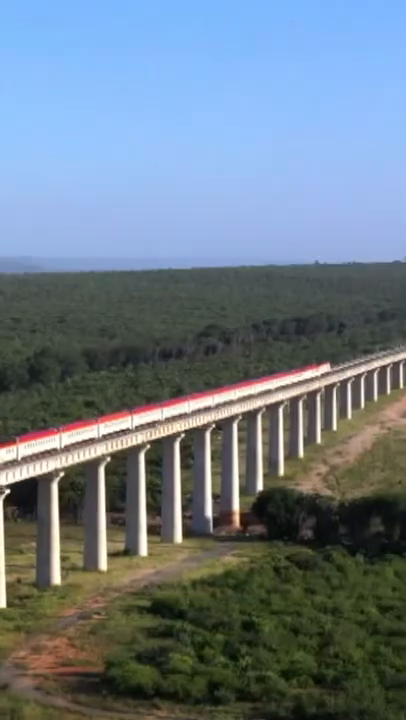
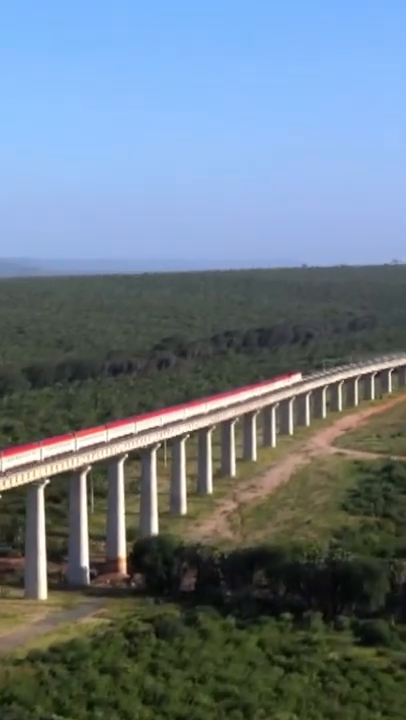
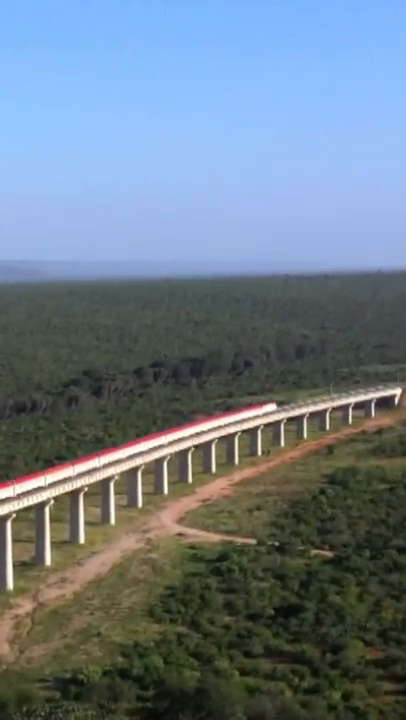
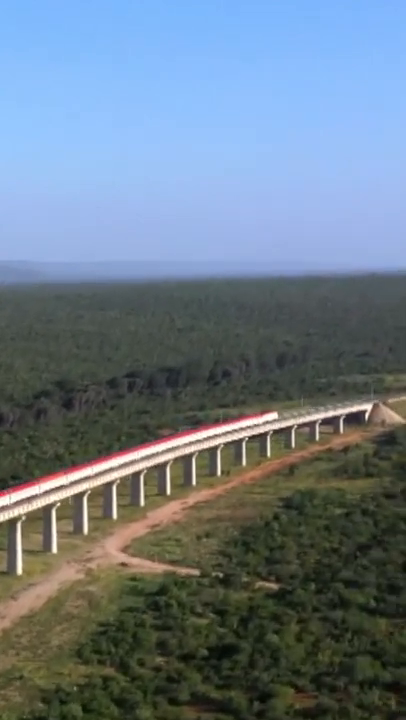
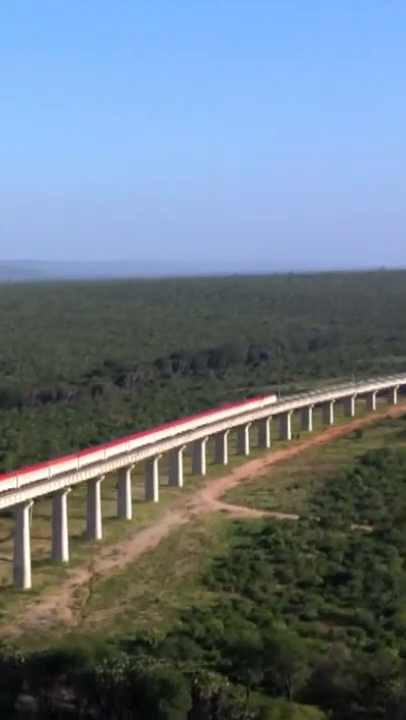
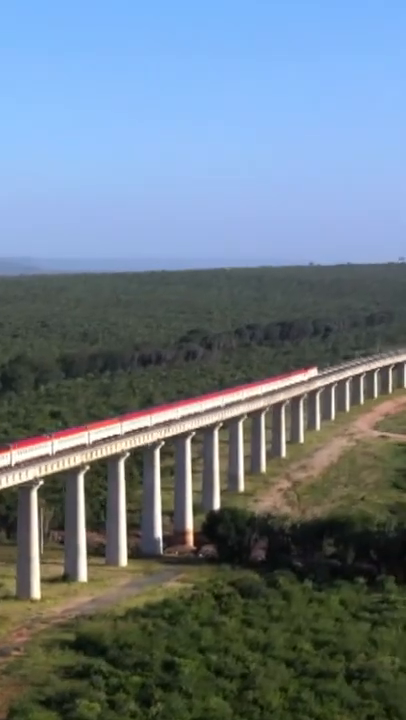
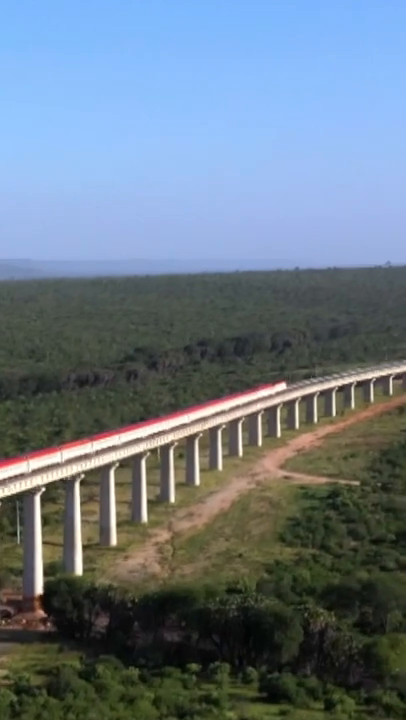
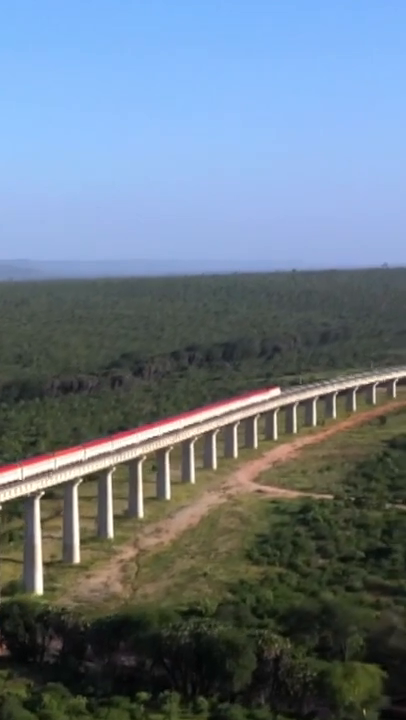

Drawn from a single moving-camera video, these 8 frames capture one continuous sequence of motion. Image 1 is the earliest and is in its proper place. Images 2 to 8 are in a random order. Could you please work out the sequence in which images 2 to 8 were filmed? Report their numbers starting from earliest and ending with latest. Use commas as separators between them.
6, 2, 7, 8, 5, 3, 4
